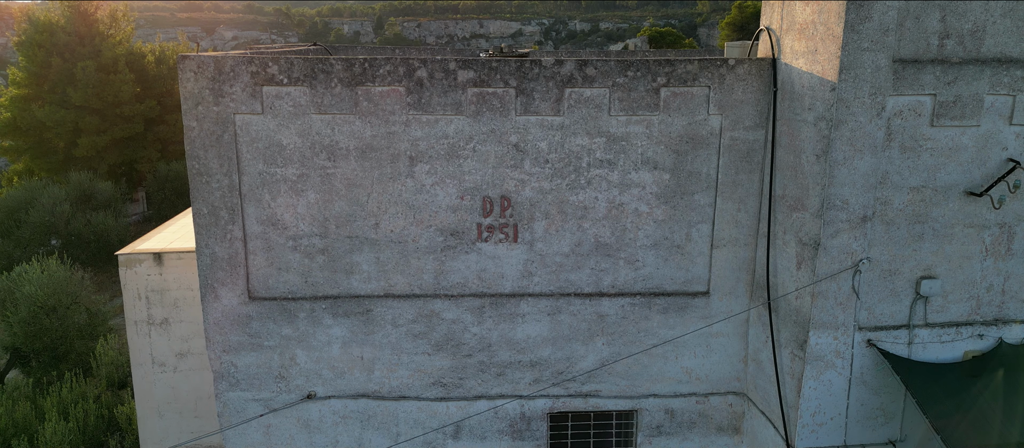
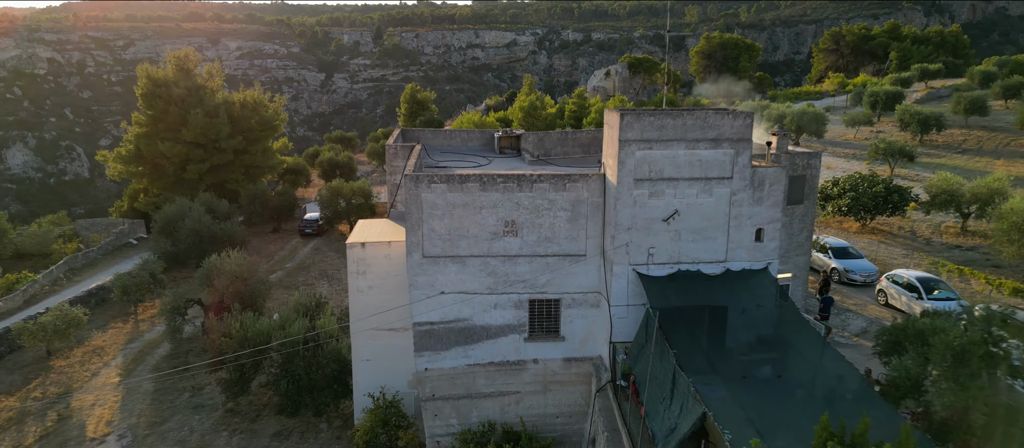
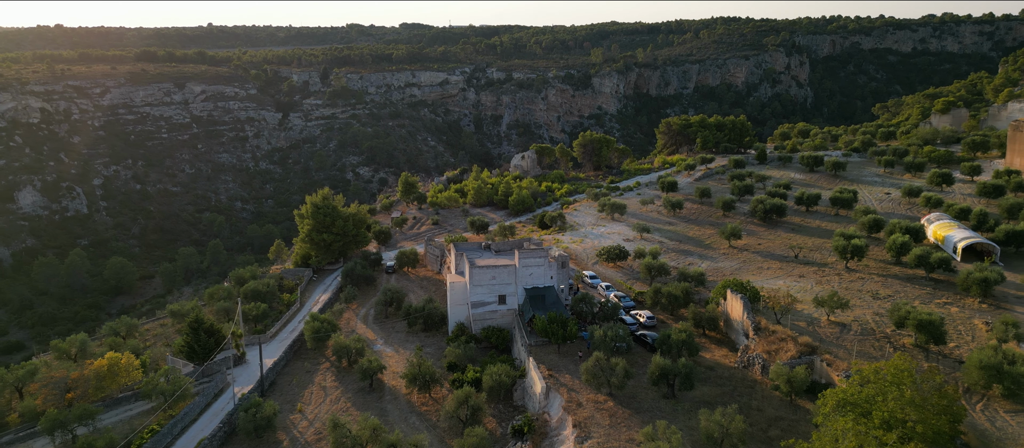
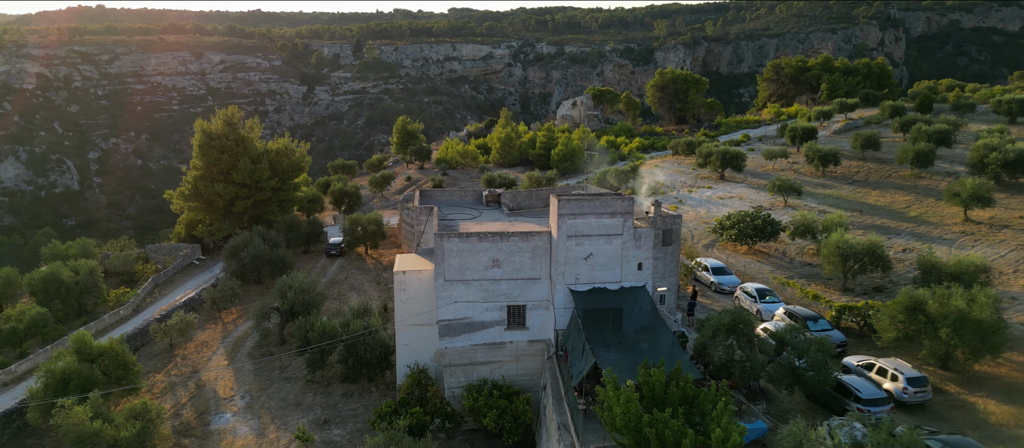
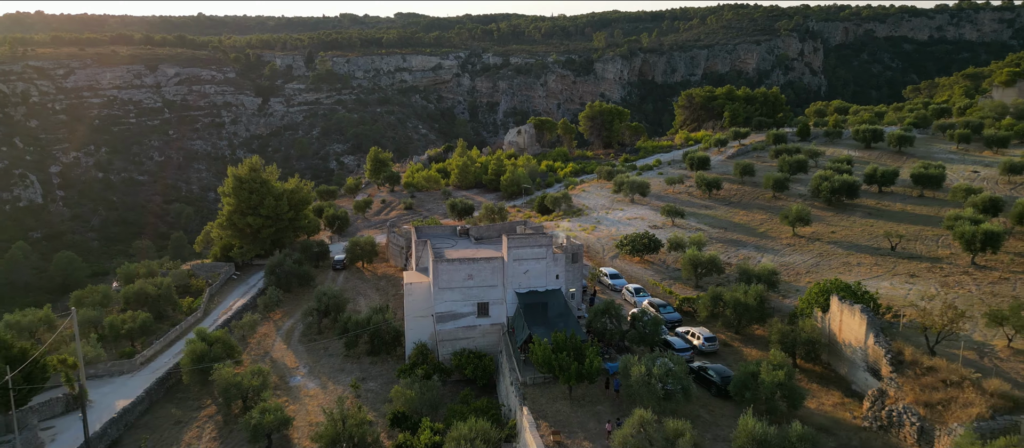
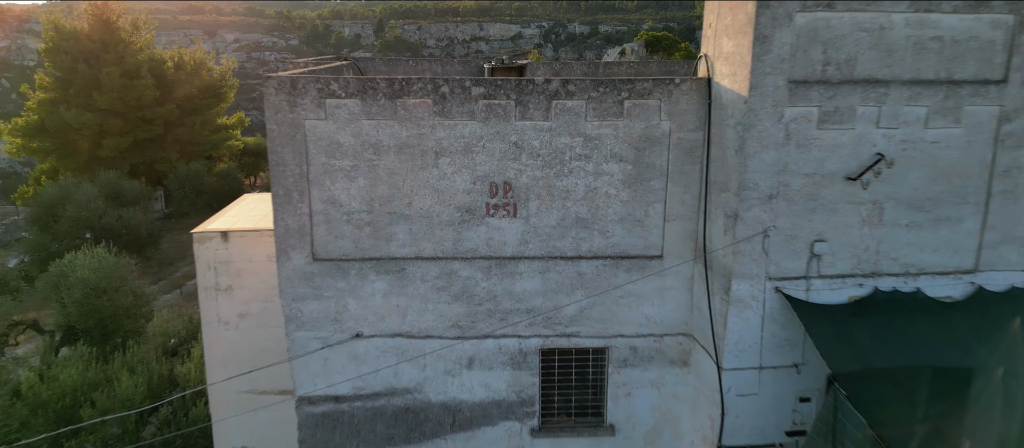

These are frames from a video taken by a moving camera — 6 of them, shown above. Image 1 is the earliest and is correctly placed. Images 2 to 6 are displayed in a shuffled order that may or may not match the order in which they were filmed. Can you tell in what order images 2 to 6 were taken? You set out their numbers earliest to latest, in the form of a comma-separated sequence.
6, 2, 4, 5, 3
